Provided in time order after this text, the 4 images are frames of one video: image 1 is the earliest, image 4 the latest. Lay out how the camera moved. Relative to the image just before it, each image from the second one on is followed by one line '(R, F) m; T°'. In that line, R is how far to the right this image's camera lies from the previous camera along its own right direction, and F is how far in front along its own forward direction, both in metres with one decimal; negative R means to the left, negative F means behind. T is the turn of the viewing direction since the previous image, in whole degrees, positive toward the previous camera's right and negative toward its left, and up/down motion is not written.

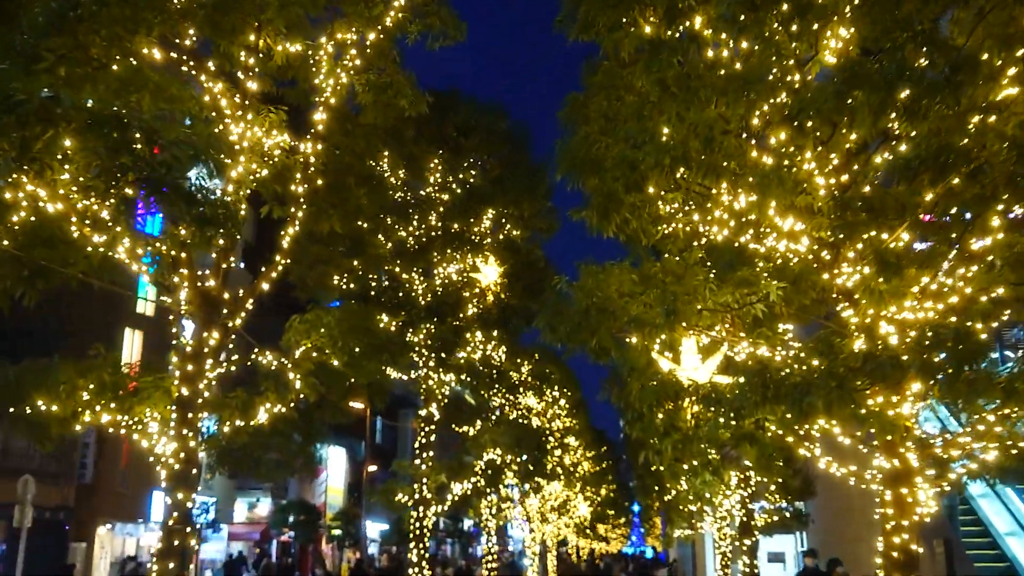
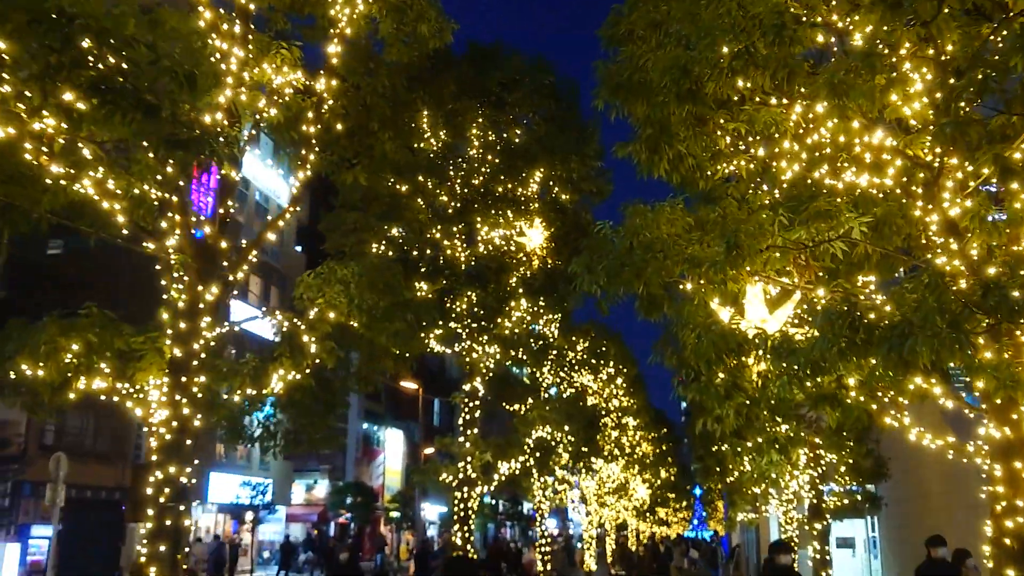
(+0.2, +1.1) m; -3°
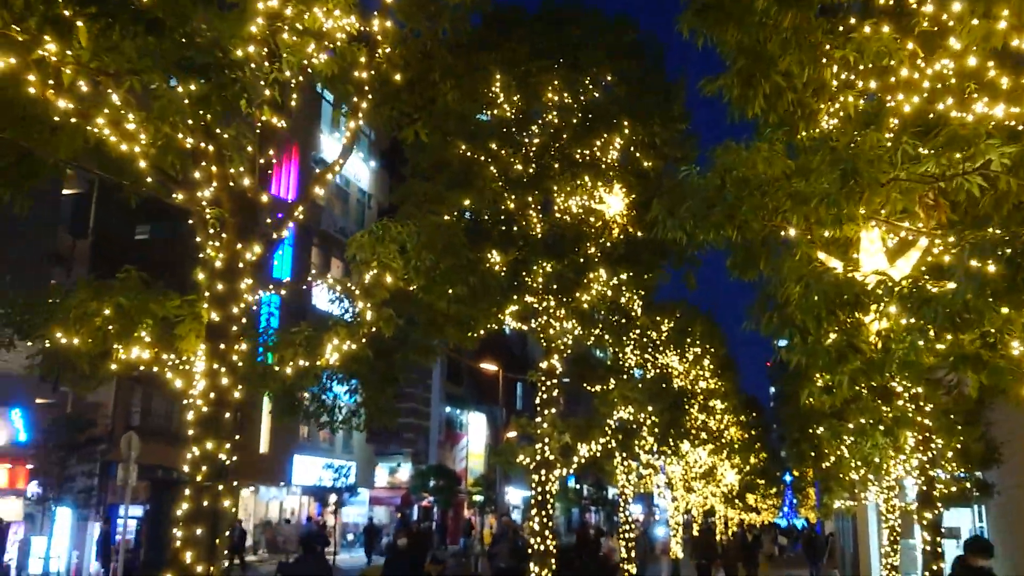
(+0.1, +0.9) m; -5°
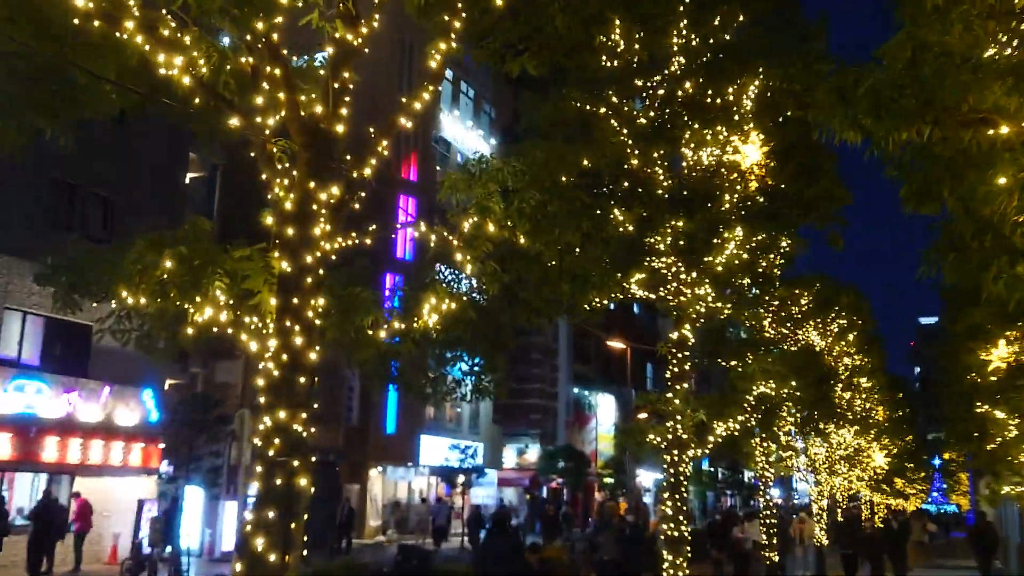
(0.0, +1.1) m; -7°
